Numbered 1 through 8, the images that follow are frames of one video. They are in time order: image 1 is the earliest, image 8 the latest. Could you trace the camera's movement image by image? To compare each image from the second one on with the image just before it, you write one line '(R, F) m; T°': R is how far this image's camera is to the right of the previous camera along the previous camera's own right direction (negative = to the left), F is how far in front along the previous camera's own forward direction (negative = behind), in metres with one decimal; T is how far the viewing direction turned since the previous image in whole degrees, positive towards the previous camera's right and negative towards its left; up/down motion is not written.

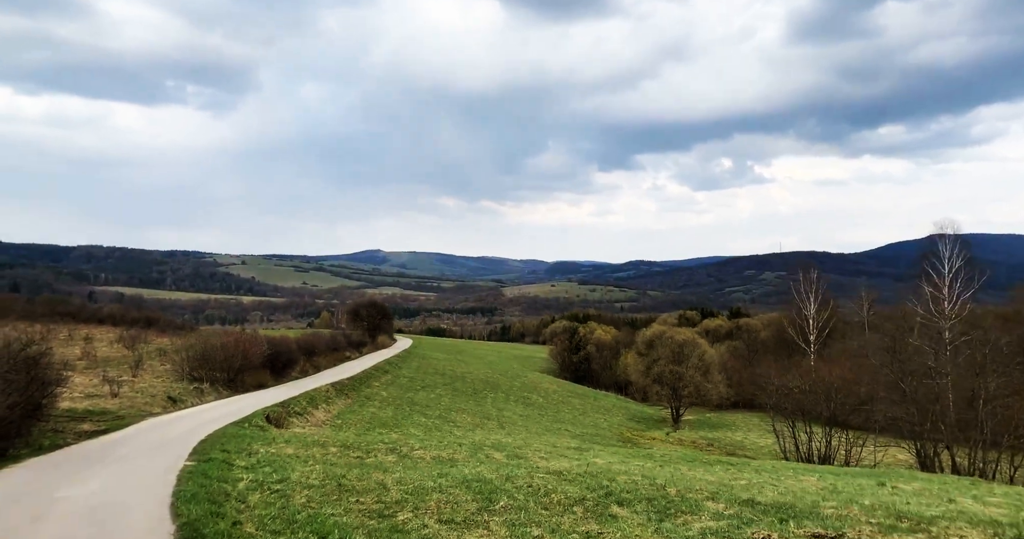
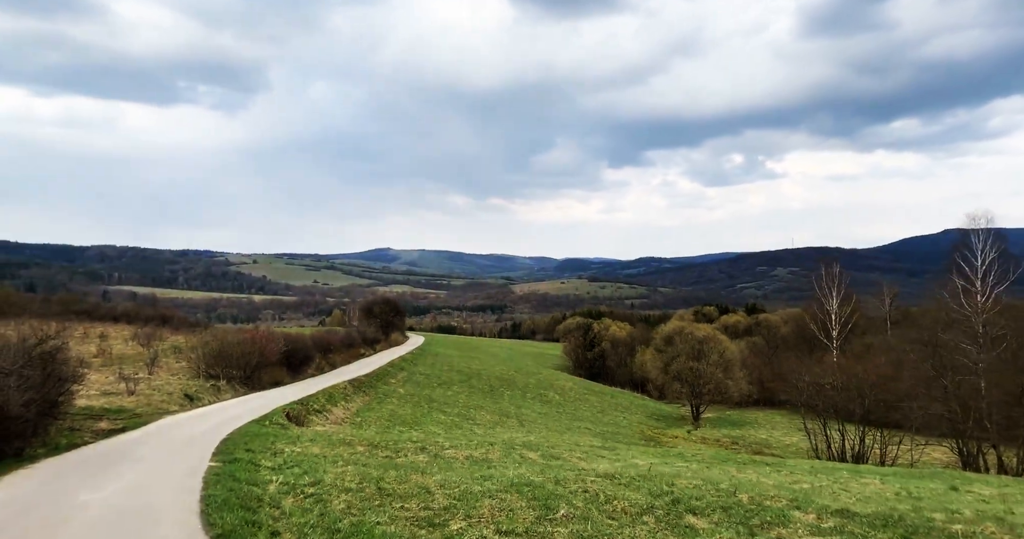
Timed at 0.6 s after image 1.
(-0.6, +0.9) m; -1°
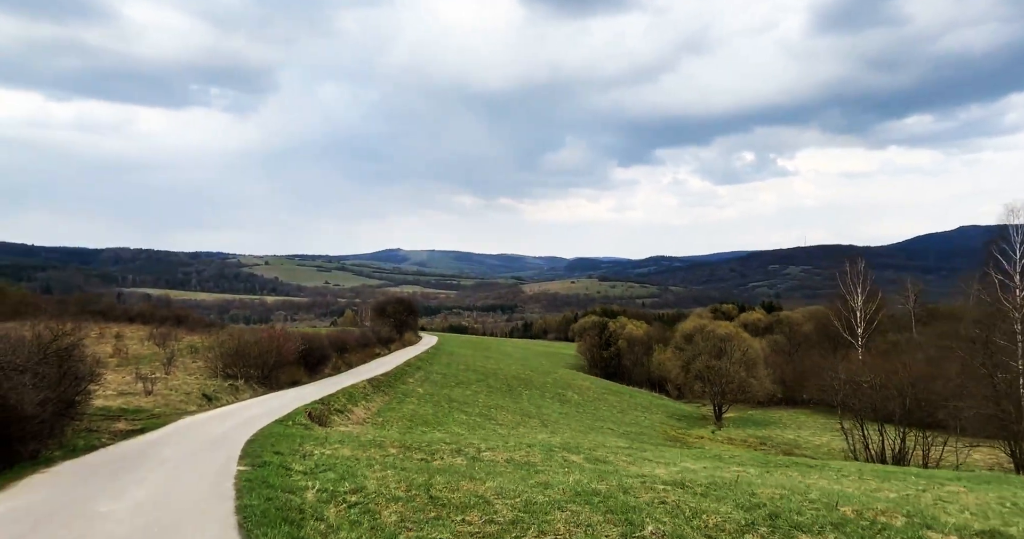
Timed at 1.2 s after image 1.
(-0.7, +1.1) m; -1°
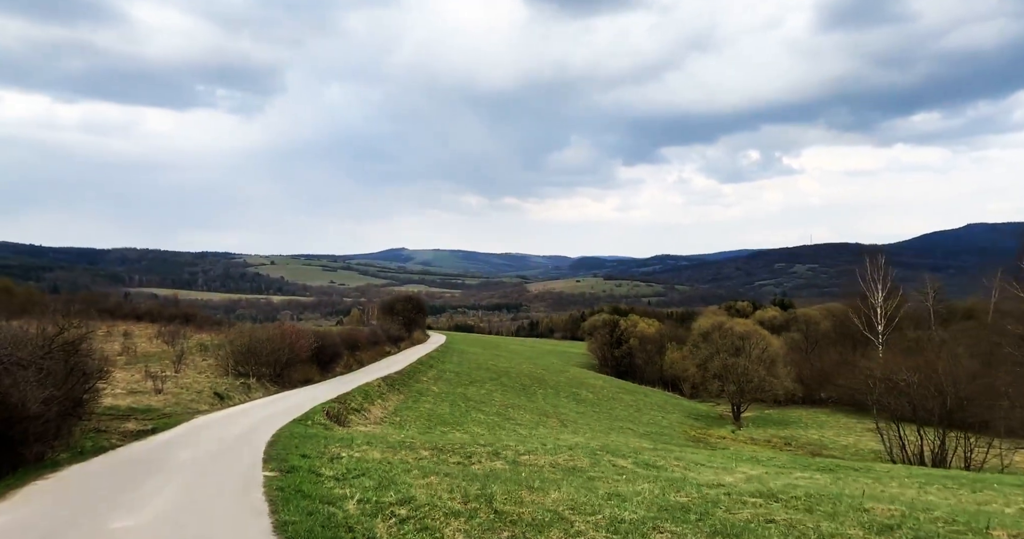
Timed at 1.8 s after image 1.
(-0.7, +1.3) m; 0°
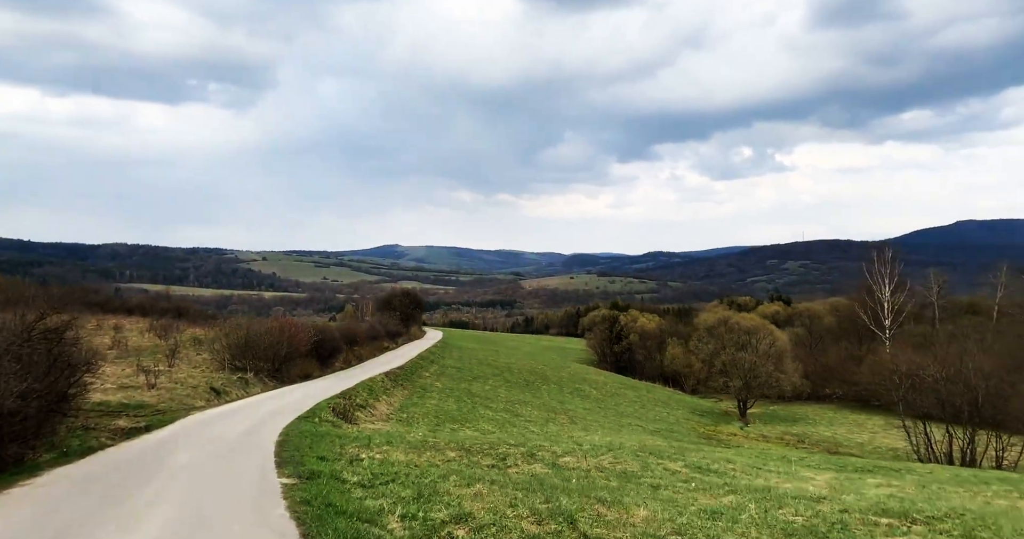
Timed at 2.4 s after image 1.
(-0.8, +1.7) m; +1°
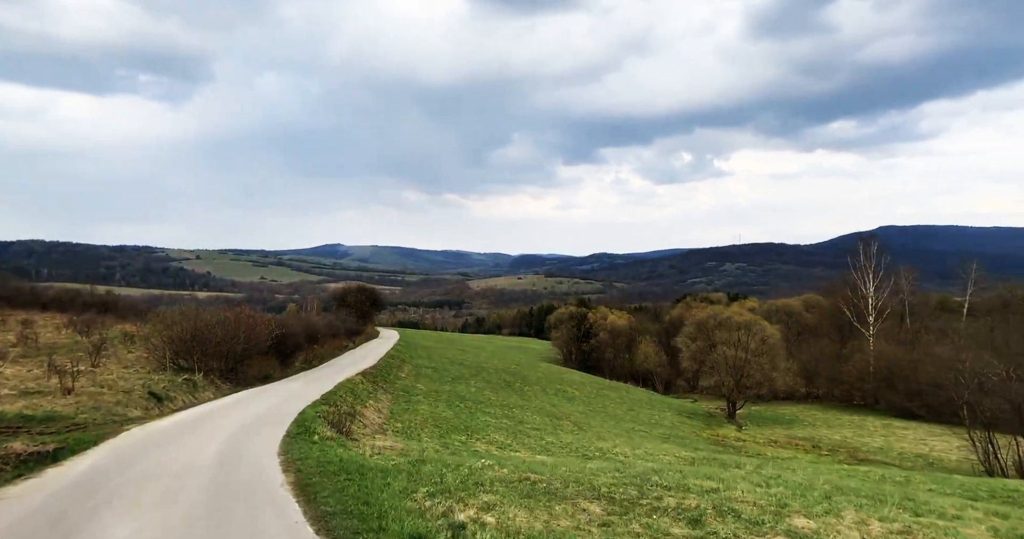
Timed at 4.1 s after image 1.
(-2.6, +6.1) m; +4°
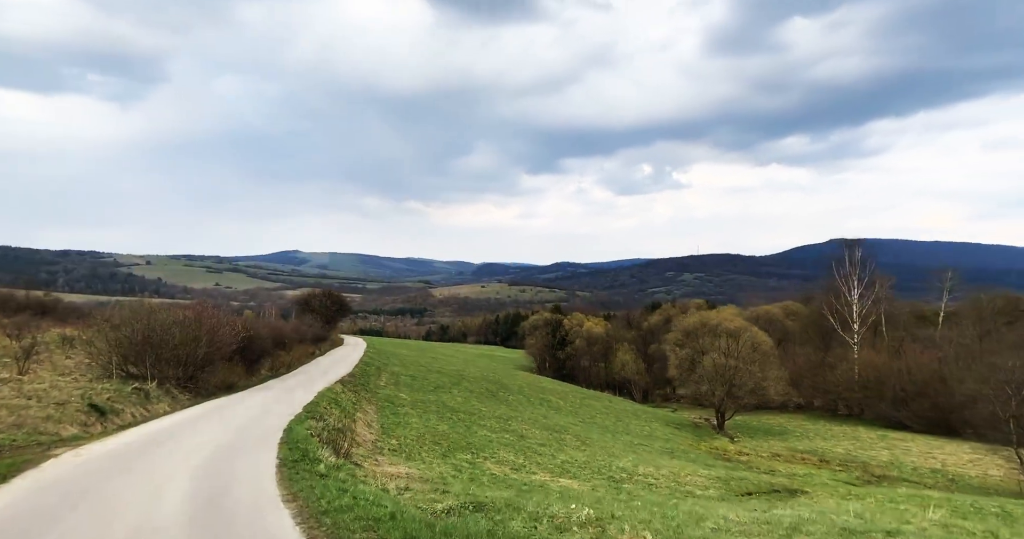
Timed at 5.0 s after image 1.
(-1.5, +3.8) m; +3°
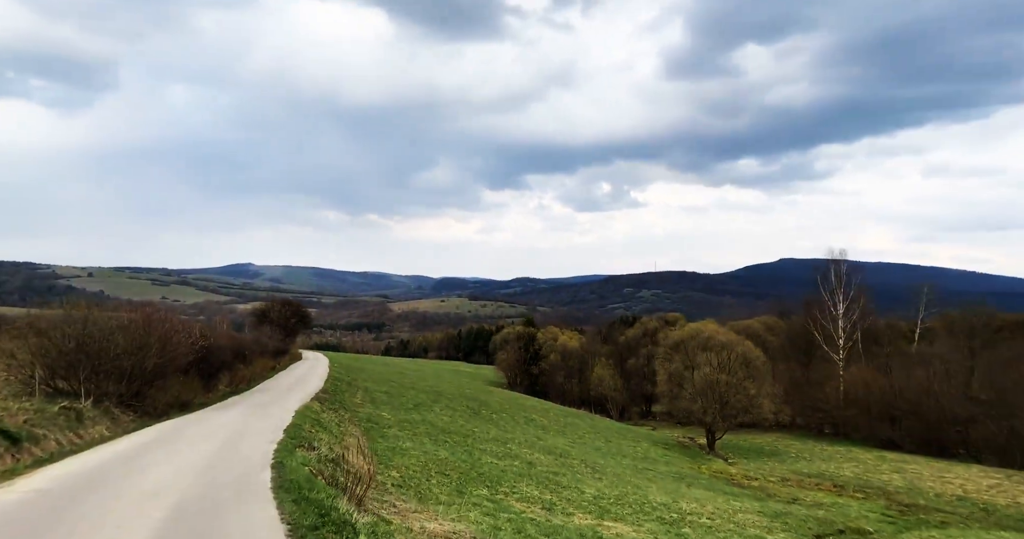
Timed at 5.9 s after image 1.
(-1.7, +4.2) m; +3°
